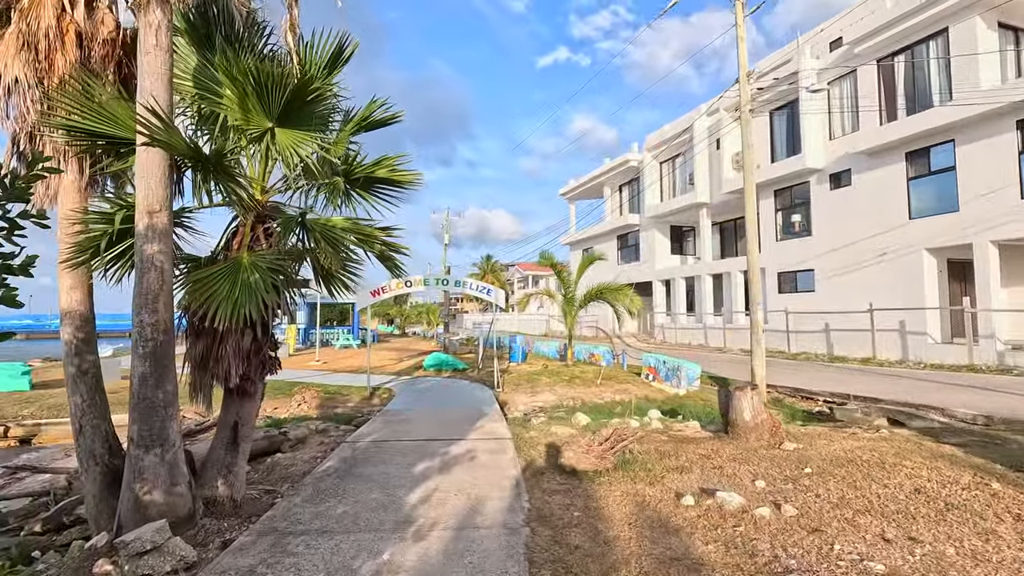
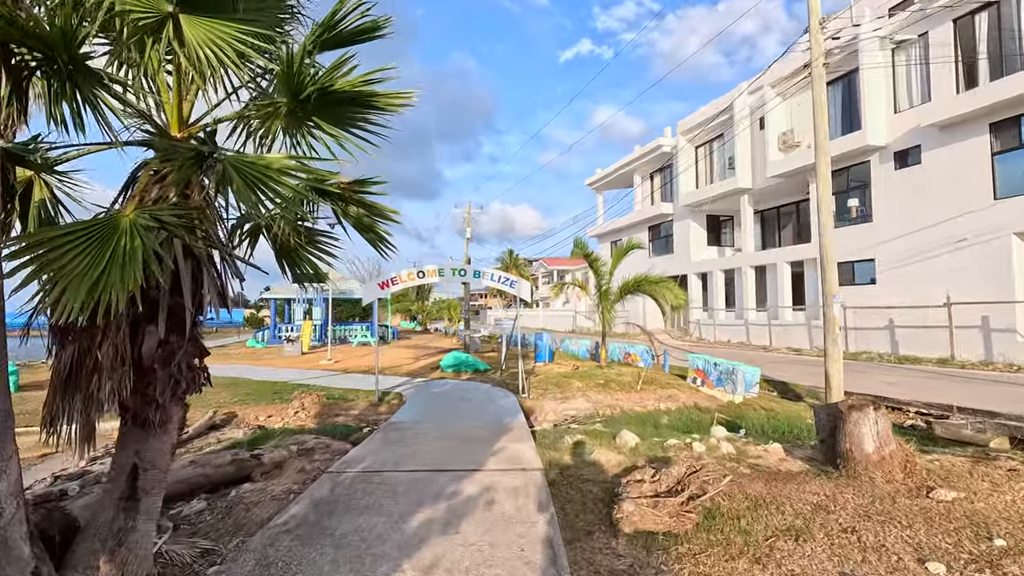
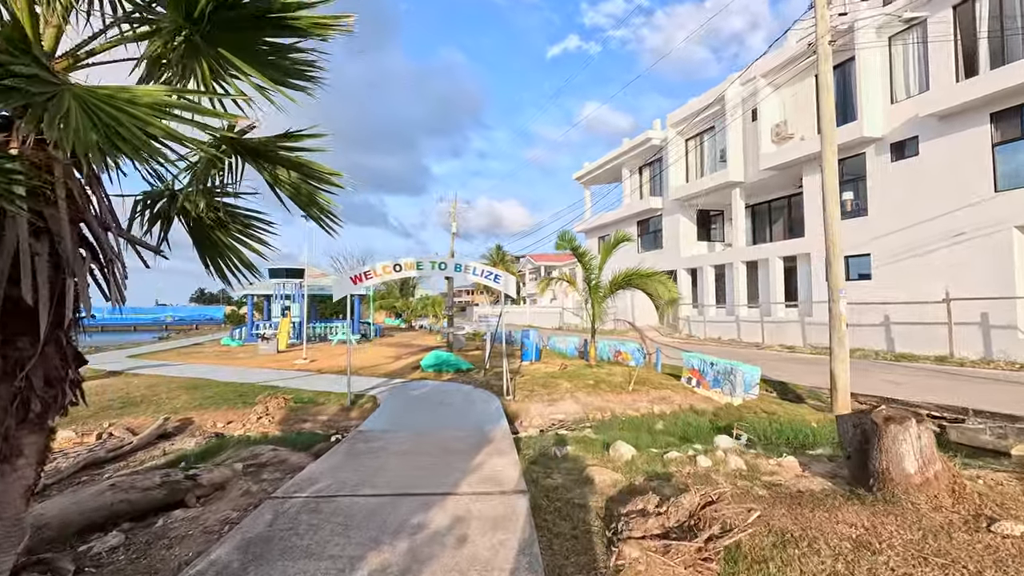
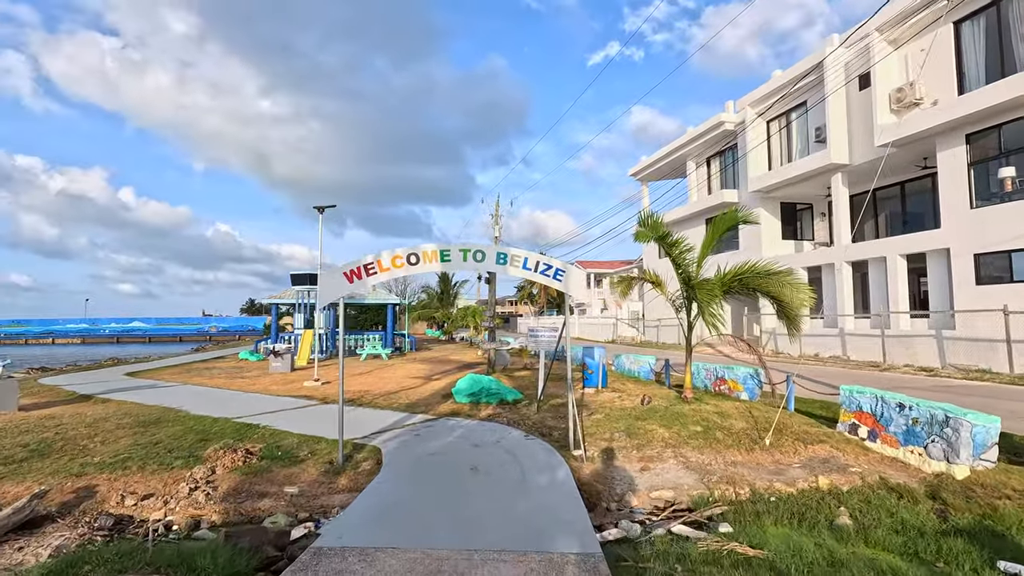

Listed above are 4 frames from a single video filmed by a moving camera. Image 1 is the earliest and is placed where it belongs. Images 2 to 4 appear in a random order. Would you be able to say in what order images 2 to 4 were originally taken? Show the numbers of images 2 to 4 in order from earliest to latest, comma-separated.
2, 3, 4
